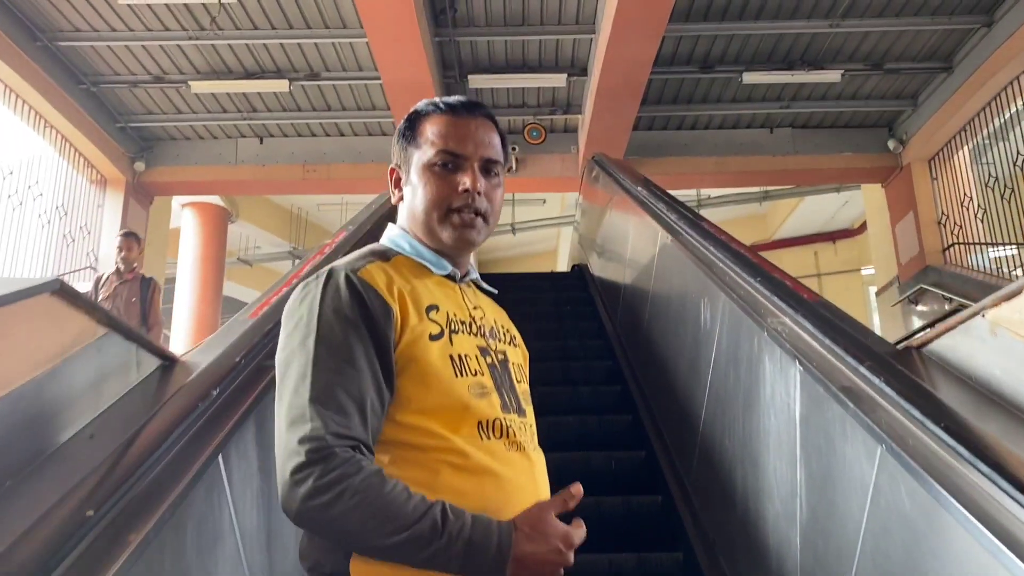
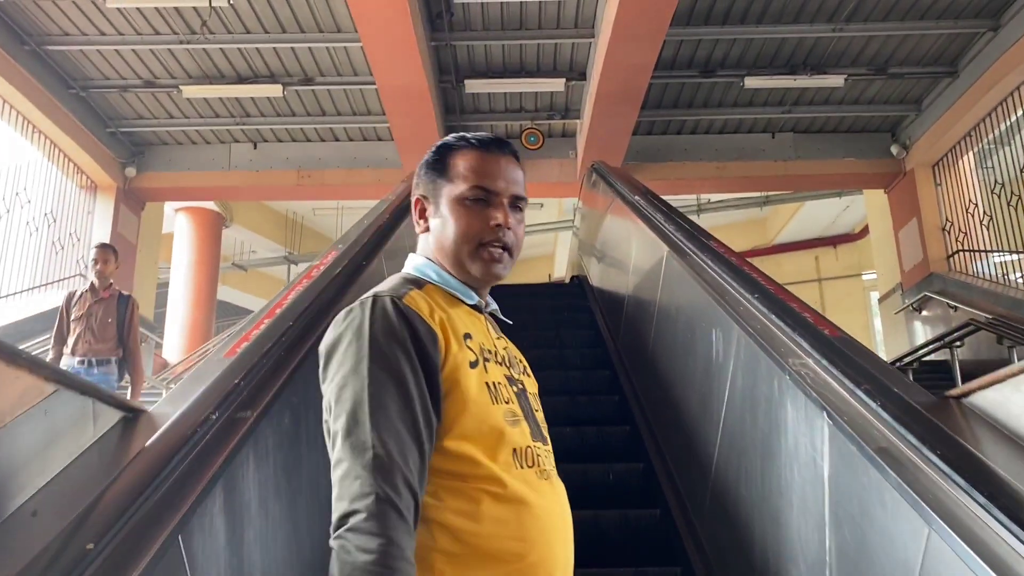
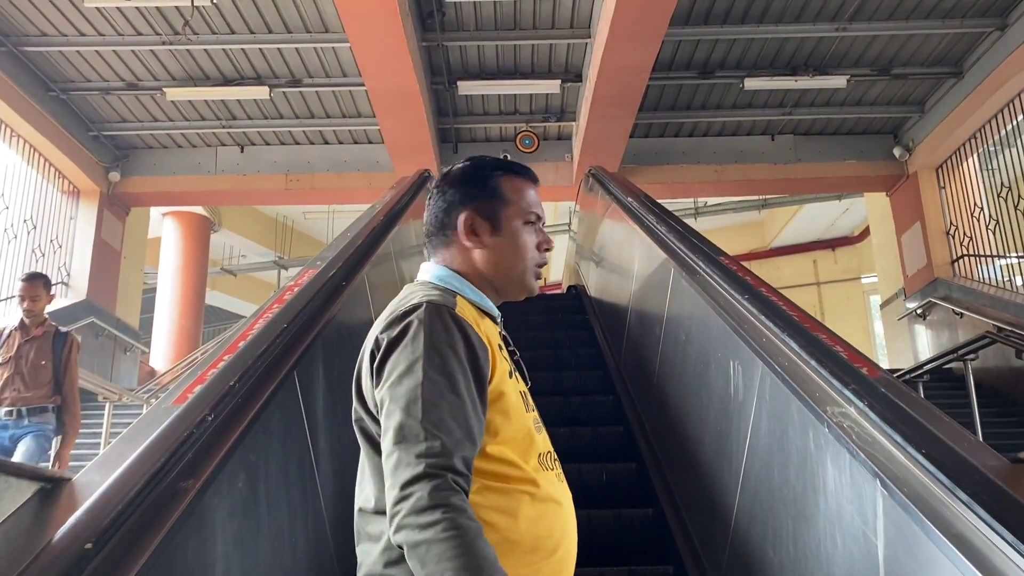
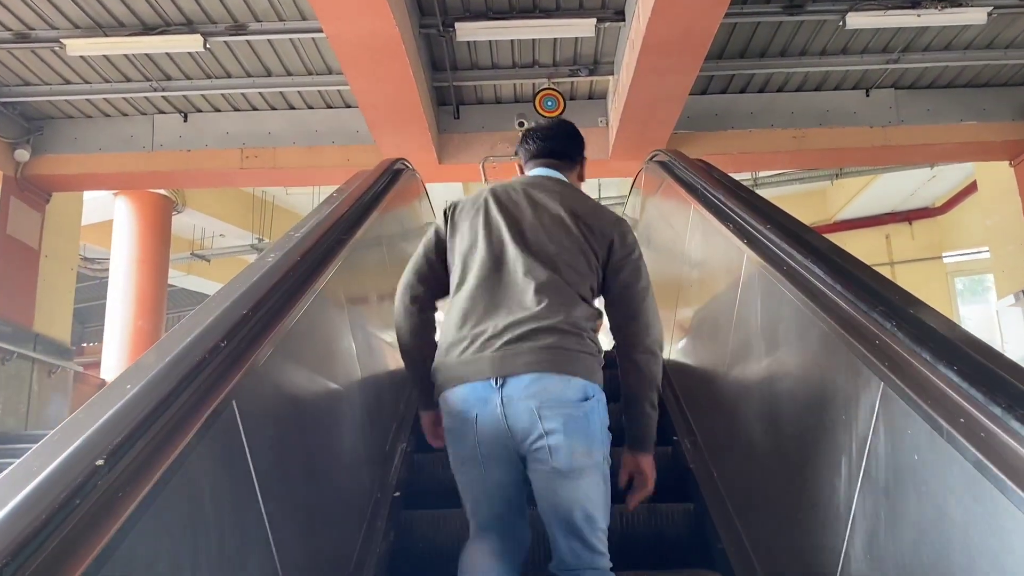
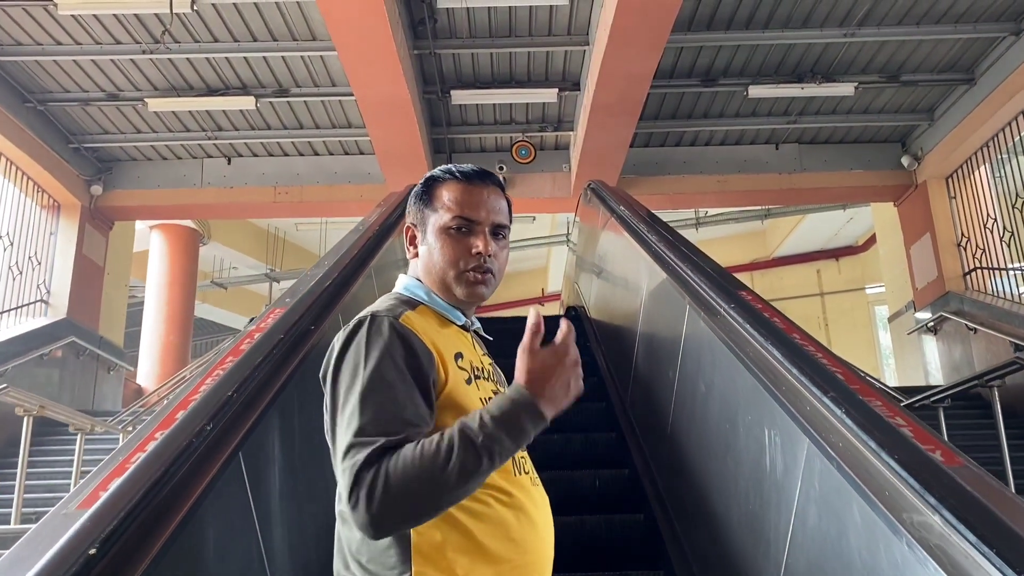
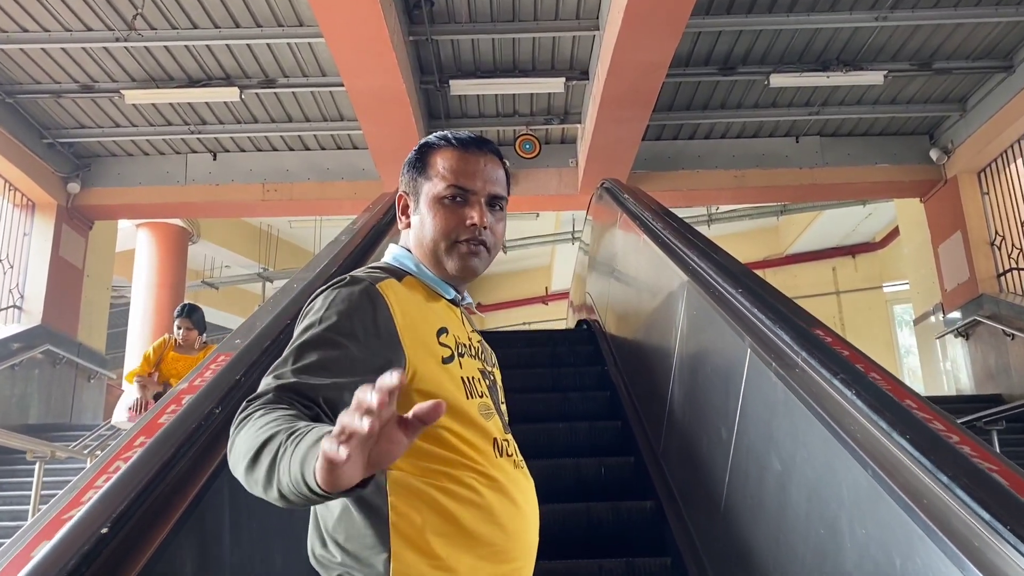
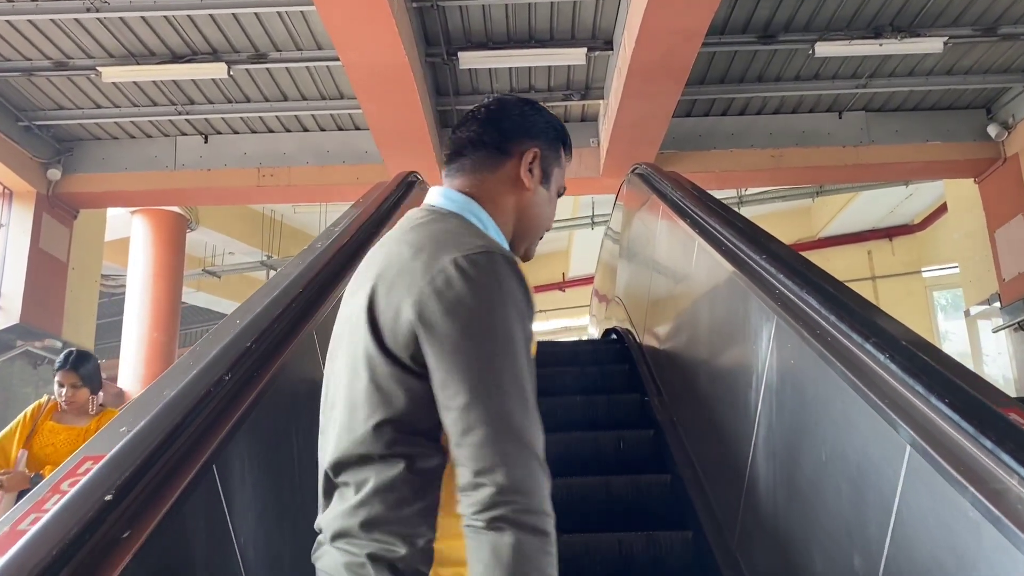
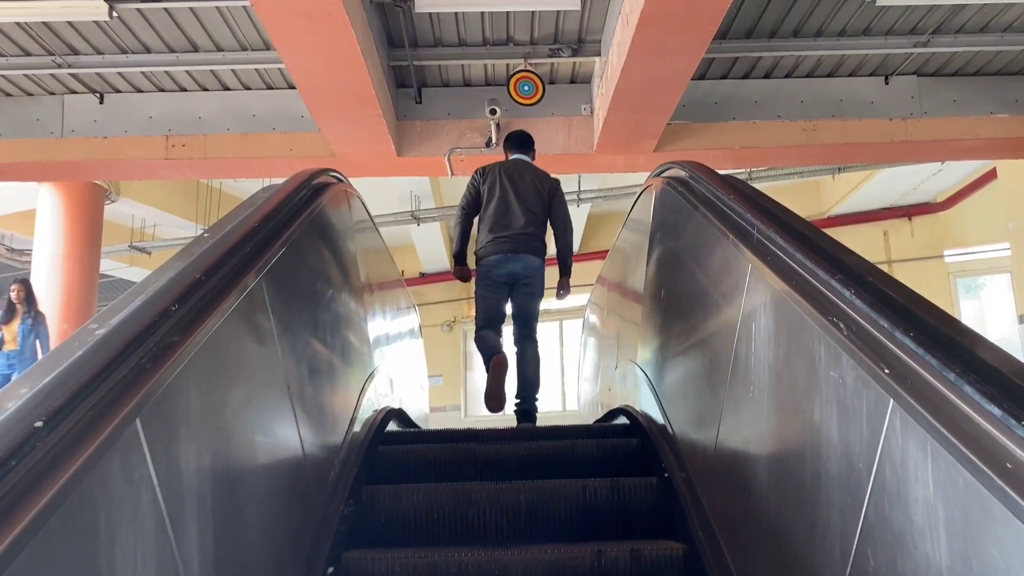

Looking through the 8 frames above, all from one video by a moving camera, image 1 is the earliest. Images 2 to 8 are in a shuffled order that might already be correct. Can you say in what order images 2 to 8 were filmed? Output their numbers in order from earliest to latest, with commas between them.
2, 3, 5, 6, 7, 4, 8
